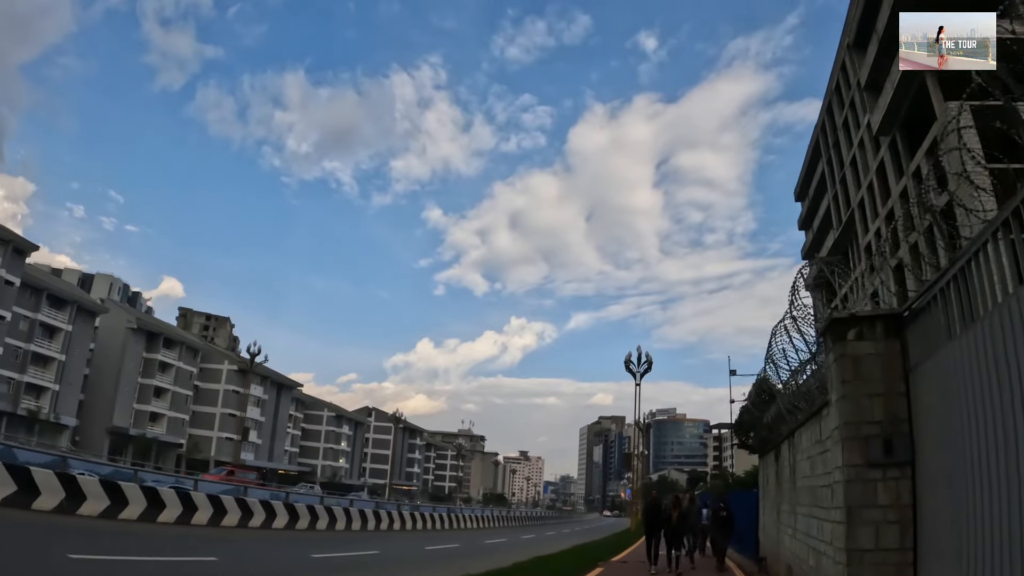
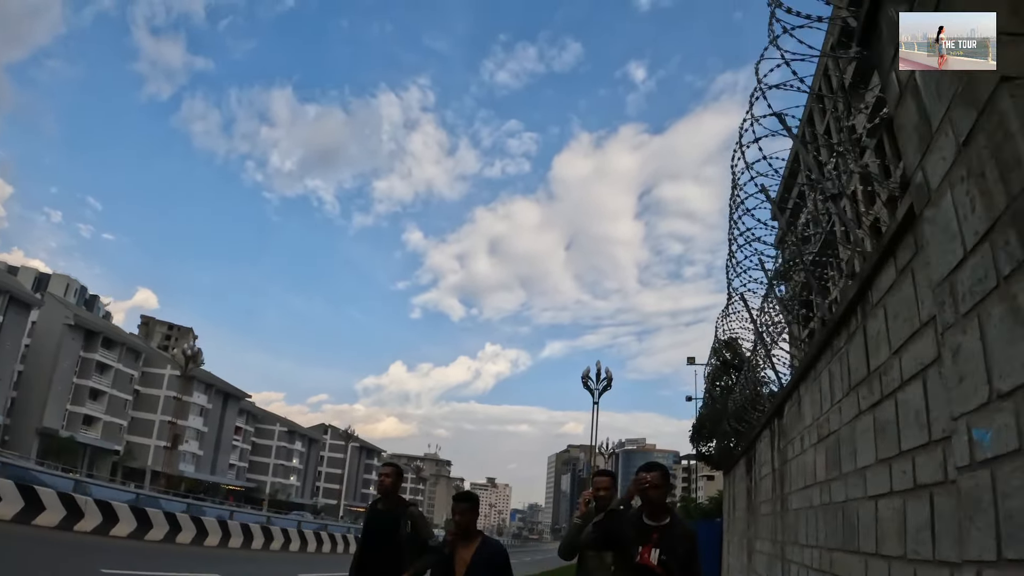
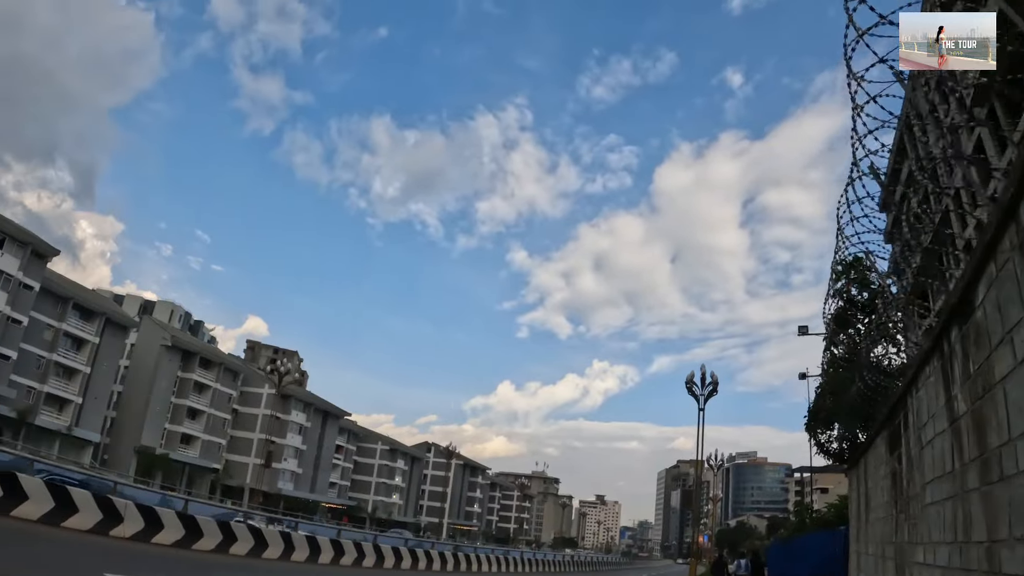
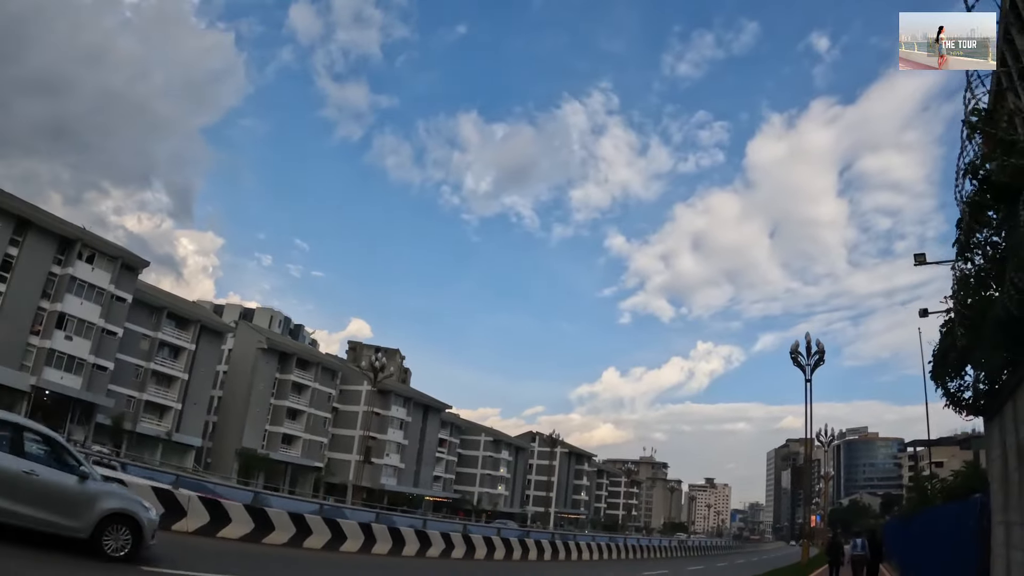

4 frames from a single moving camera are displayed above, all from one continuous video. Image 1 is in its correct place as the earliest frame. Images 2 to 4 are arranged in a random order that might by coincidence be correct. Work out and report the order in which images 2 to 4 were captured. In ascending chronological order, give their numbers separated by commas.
2, 3, 4
